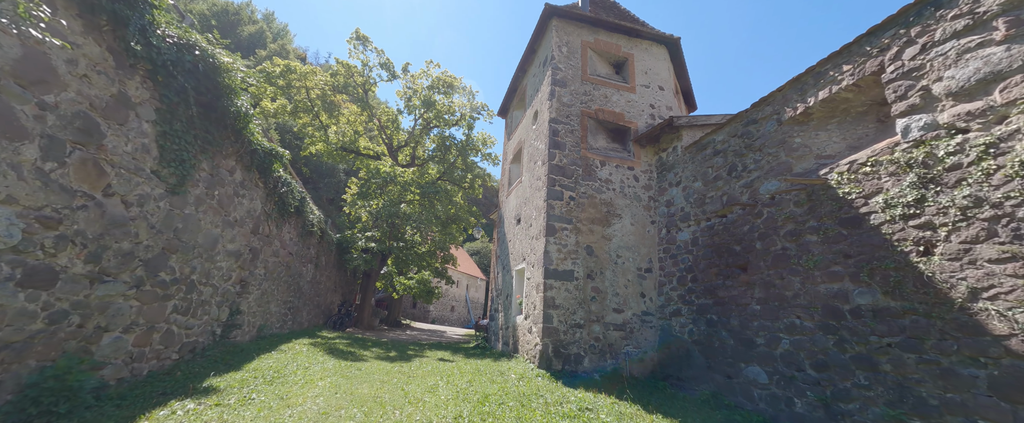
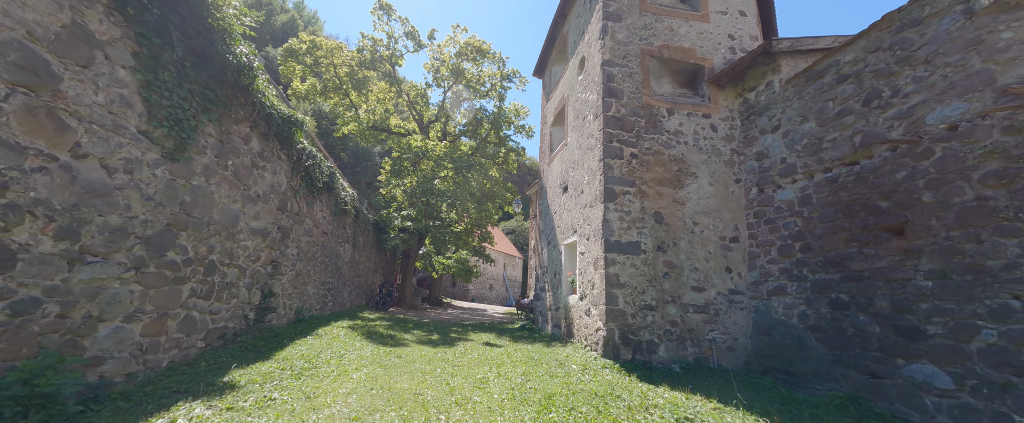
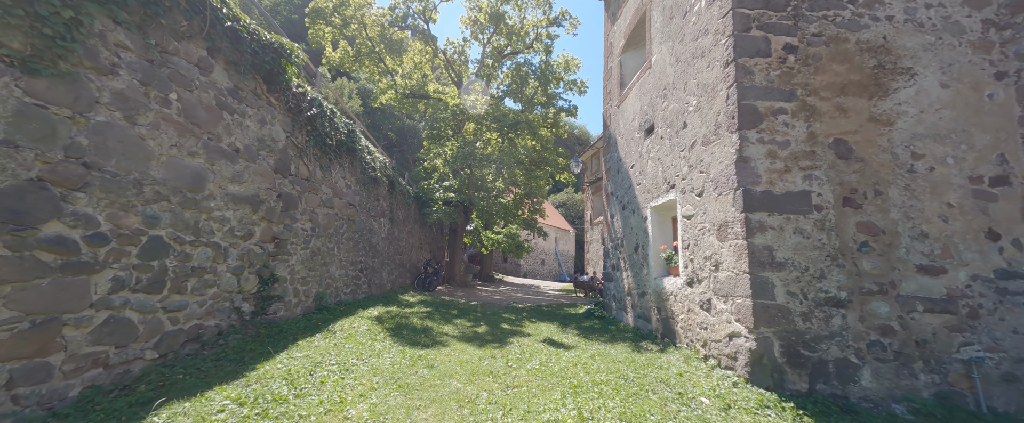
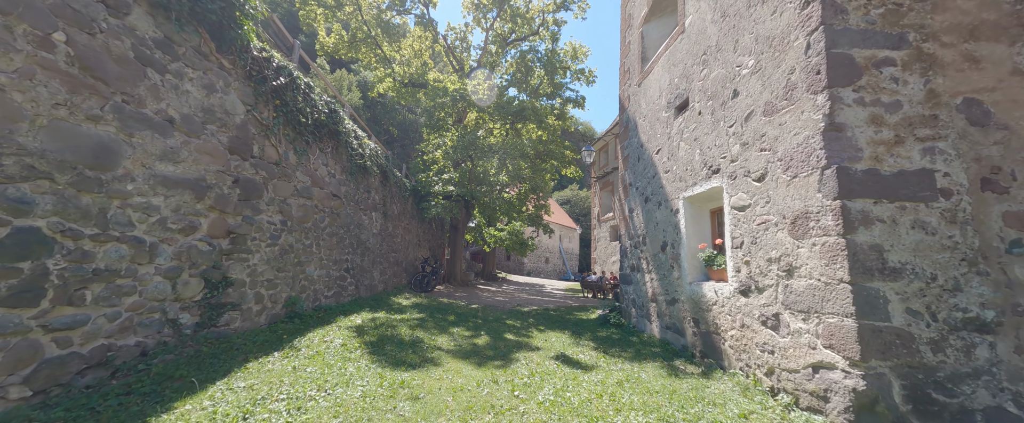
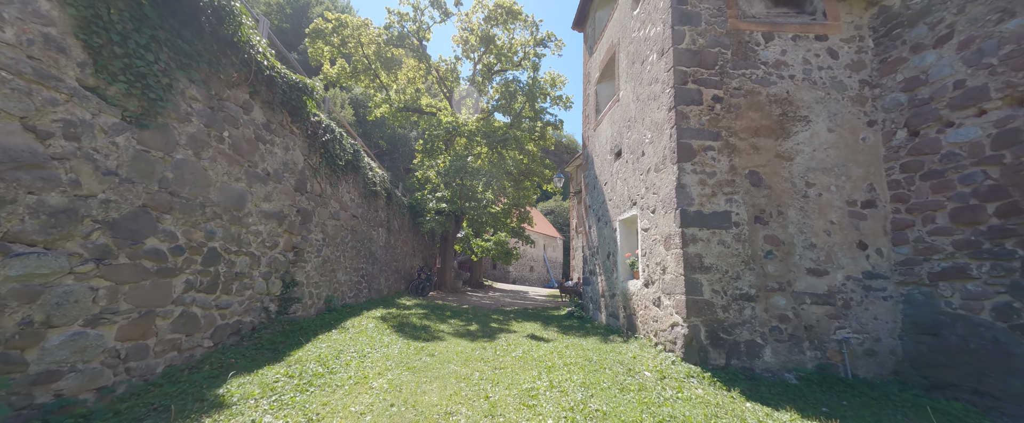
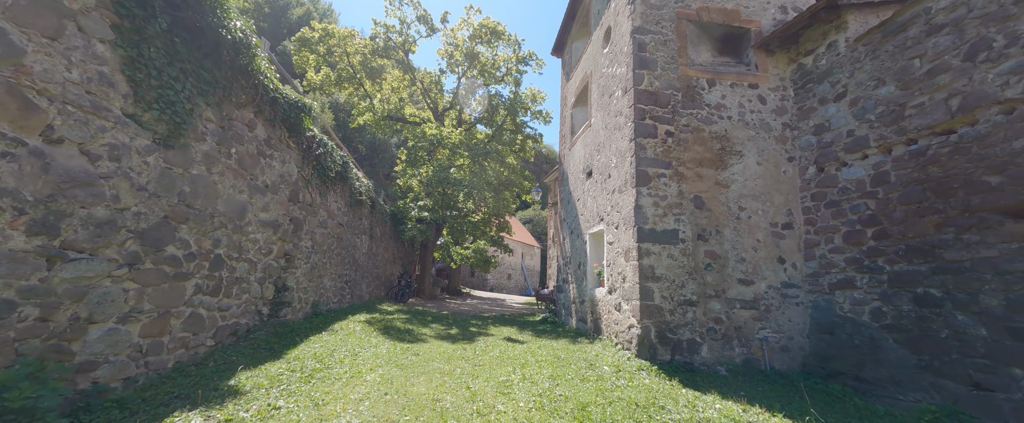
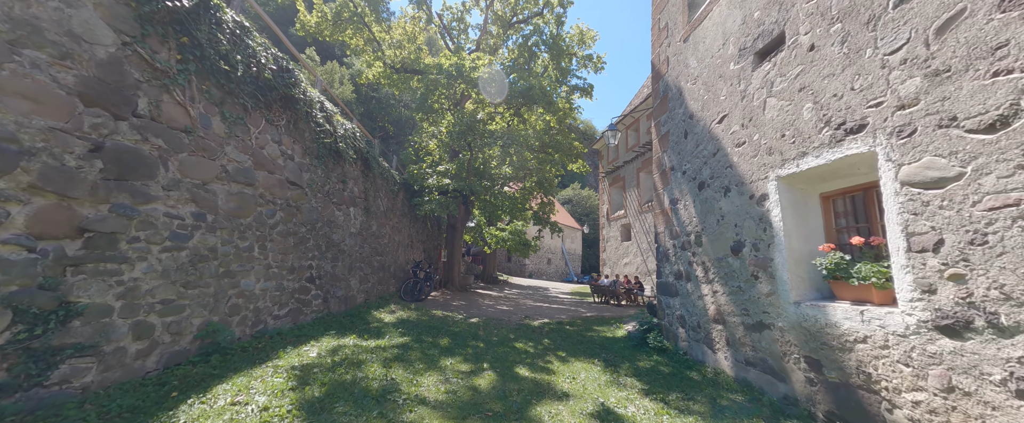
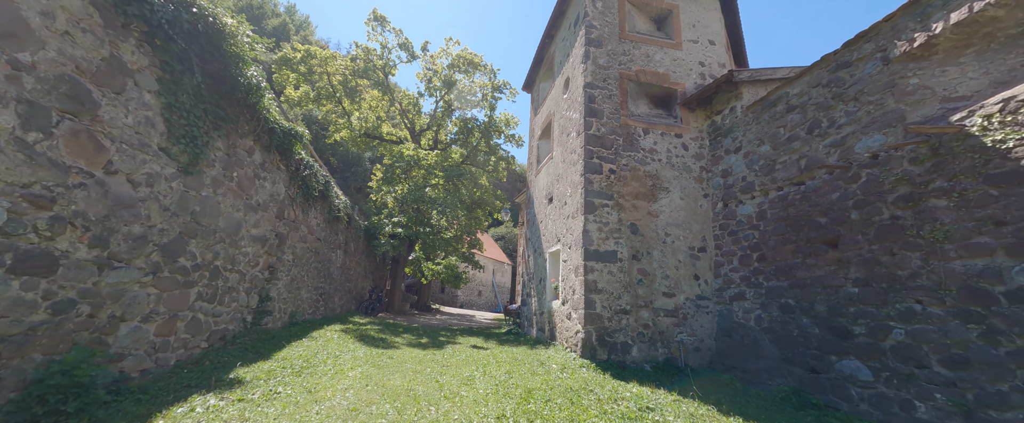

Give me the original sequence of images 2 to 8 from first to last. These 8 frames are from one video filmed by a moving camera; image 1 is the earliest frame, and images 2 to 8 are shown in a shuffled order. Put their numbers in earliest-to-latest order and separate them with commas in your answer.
8, 2, 6, 5, 3, 4, 7
